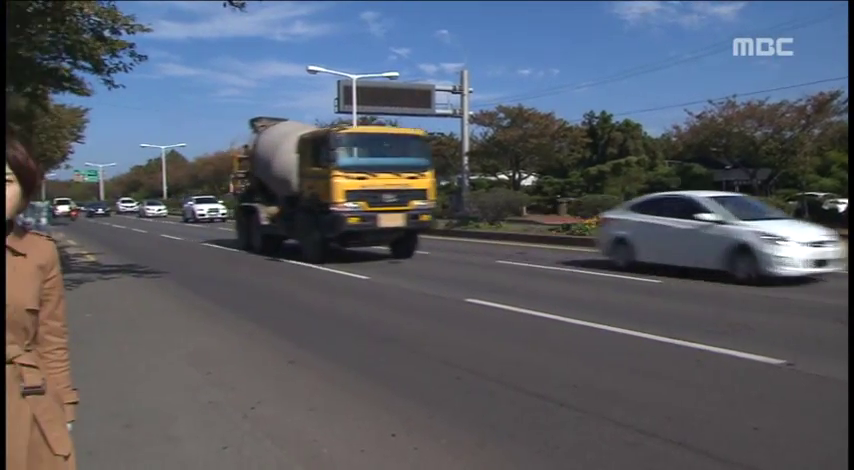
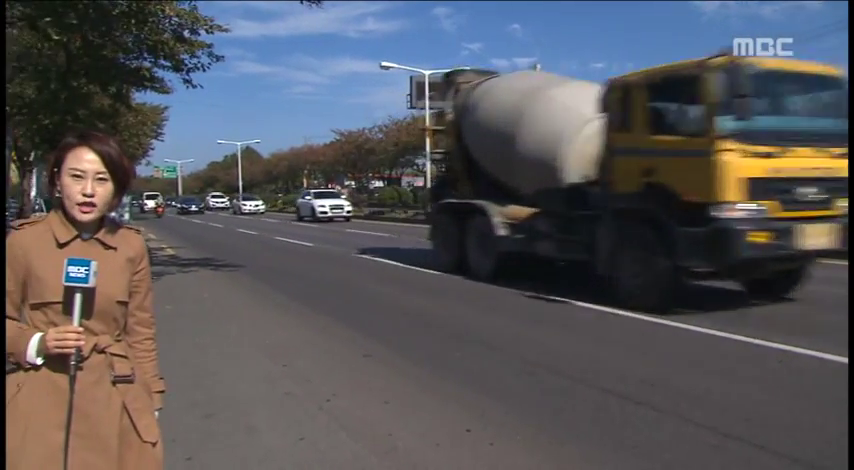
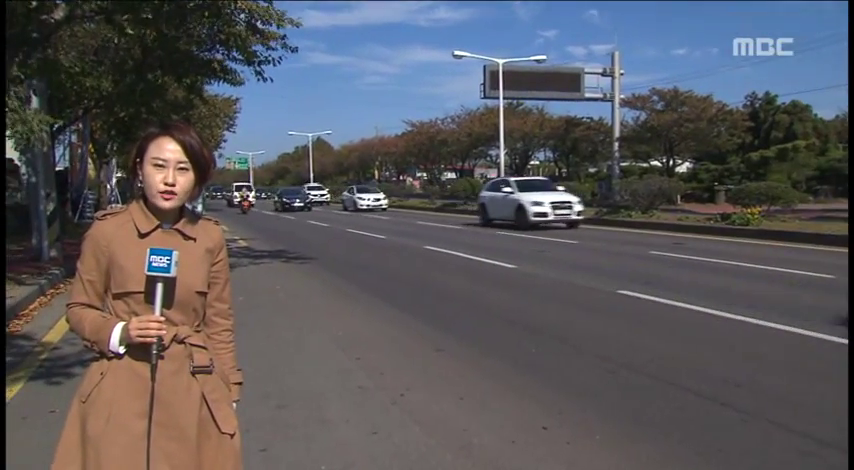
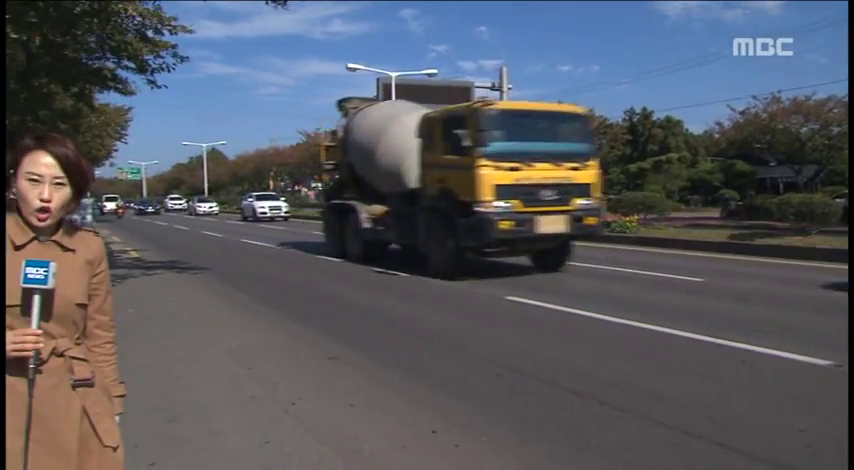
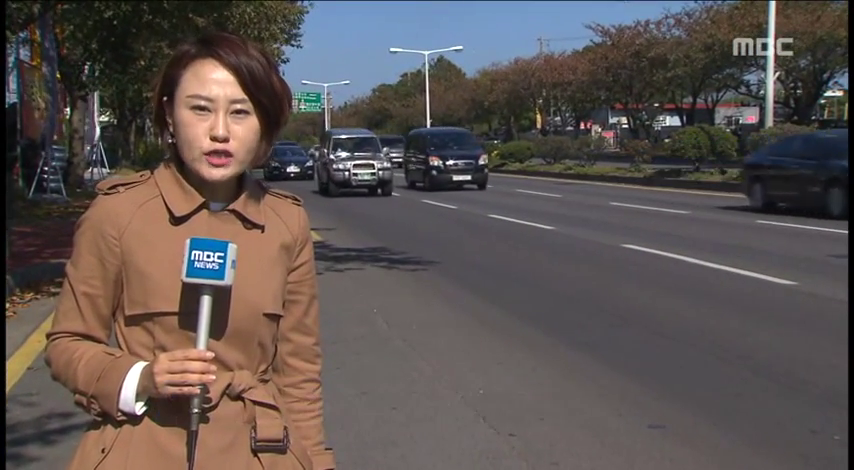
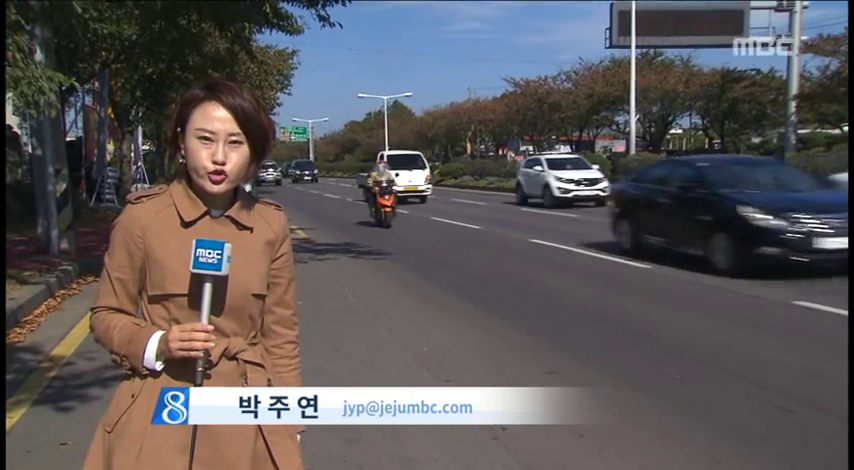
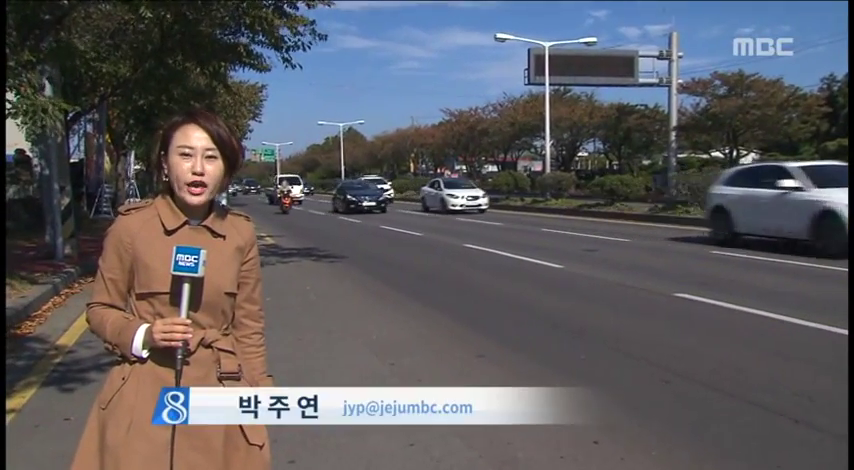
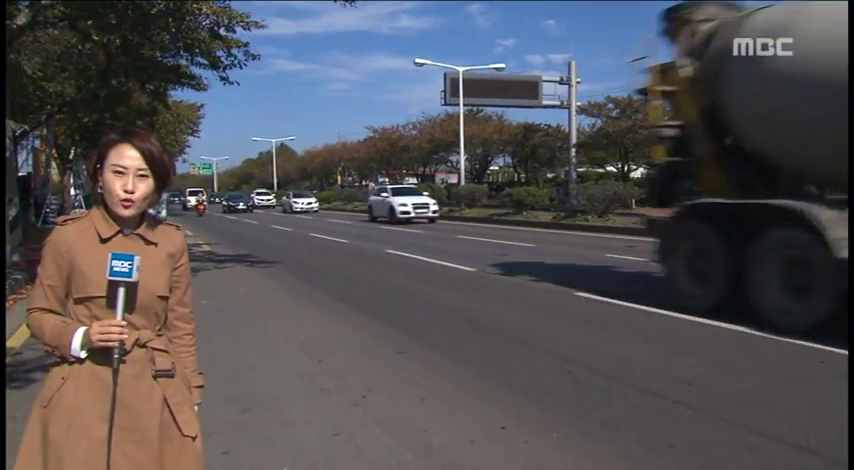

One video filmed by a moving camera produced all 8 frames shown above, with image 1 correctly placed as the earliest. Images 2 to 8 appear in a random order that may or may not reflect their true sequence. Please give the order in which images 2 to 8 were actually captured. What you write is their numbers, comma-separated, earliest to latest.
4, 2, 8, 3, 7, 6, 5
